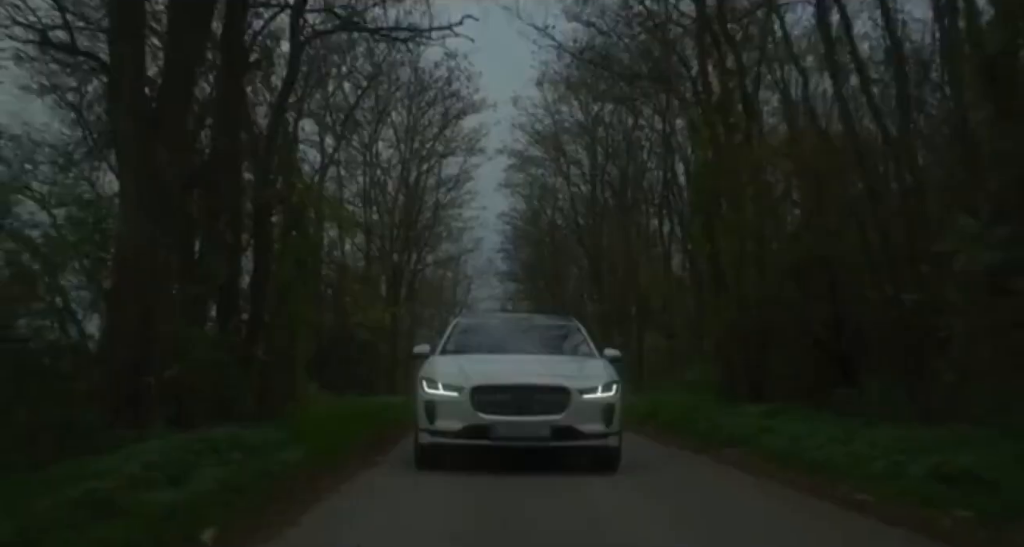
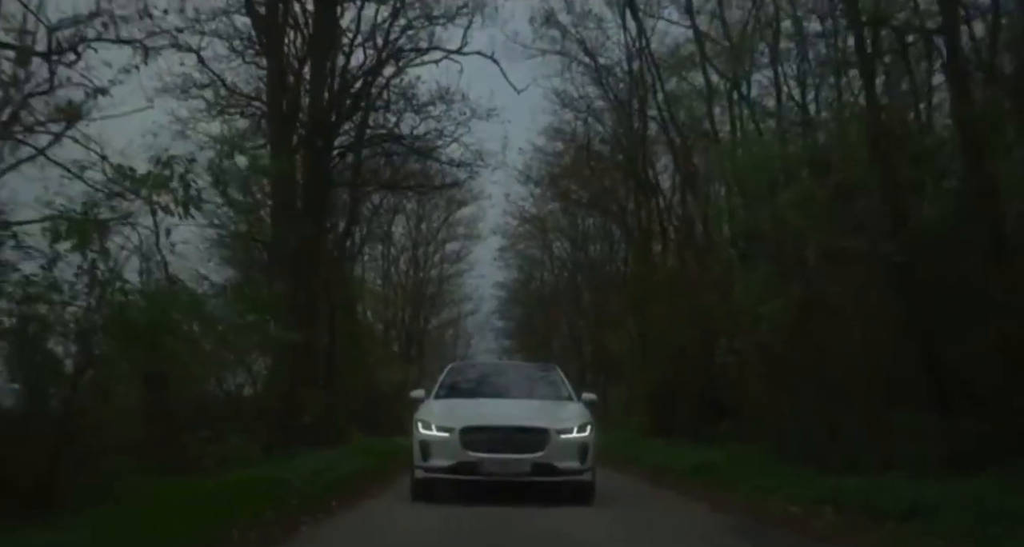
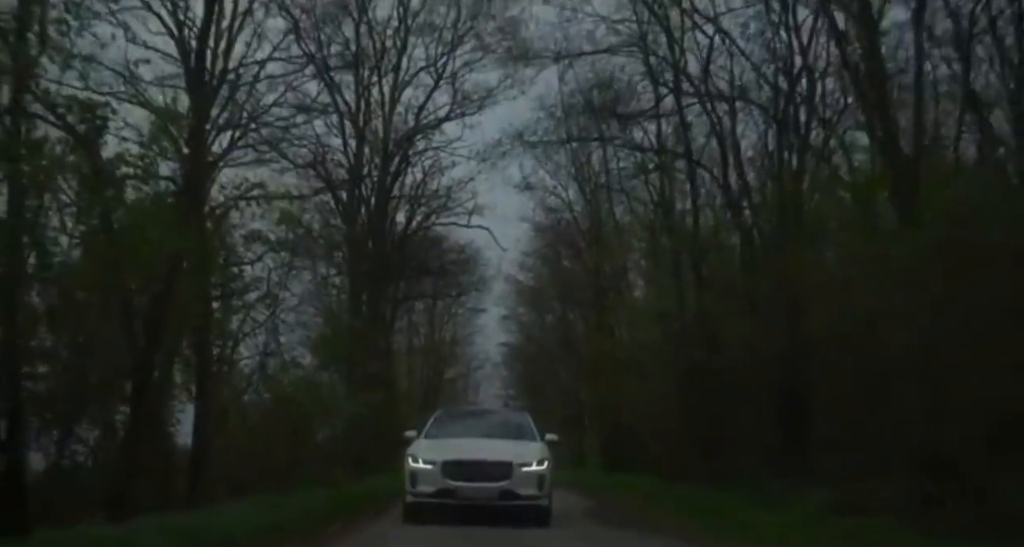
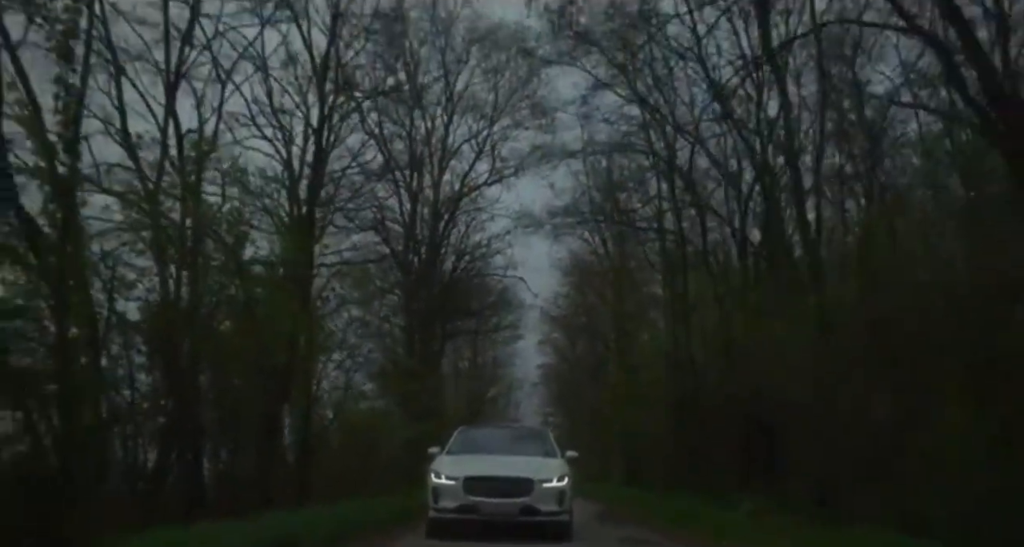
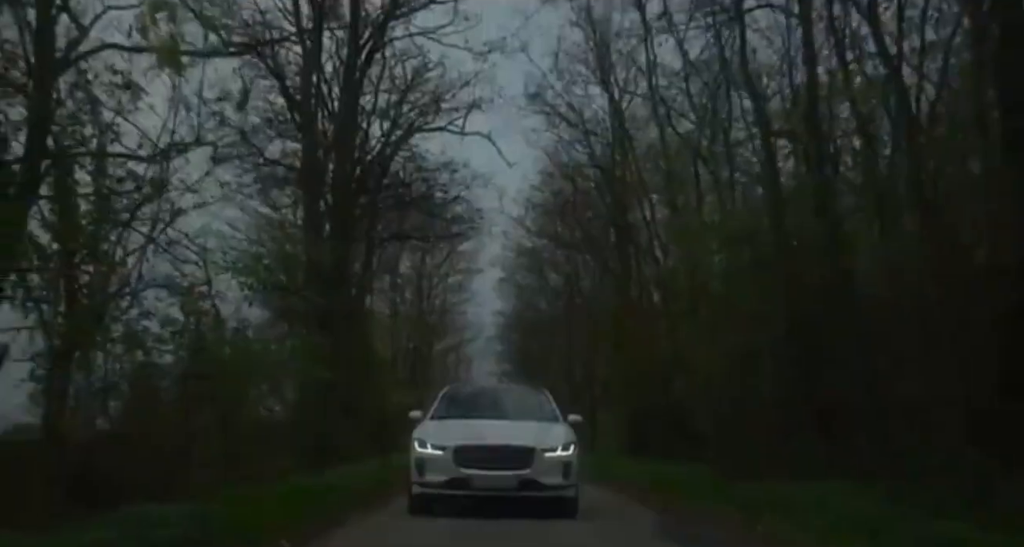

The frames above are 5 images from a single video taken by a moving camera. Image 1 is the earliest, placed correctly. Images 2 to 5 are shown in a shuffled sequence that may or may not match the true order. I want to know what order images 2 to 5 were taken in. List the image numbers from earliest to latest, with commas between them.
2, 5, 3, 4
